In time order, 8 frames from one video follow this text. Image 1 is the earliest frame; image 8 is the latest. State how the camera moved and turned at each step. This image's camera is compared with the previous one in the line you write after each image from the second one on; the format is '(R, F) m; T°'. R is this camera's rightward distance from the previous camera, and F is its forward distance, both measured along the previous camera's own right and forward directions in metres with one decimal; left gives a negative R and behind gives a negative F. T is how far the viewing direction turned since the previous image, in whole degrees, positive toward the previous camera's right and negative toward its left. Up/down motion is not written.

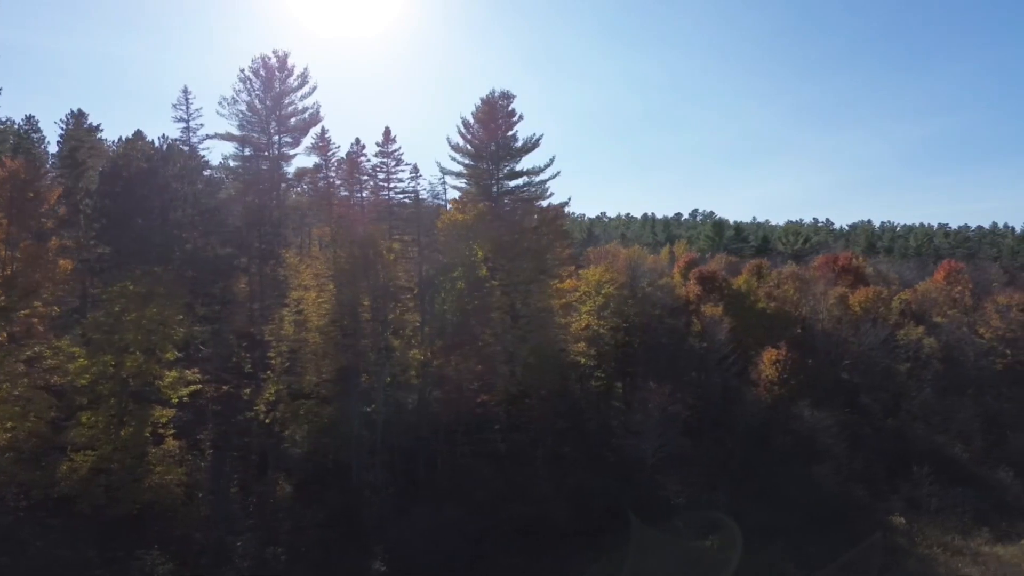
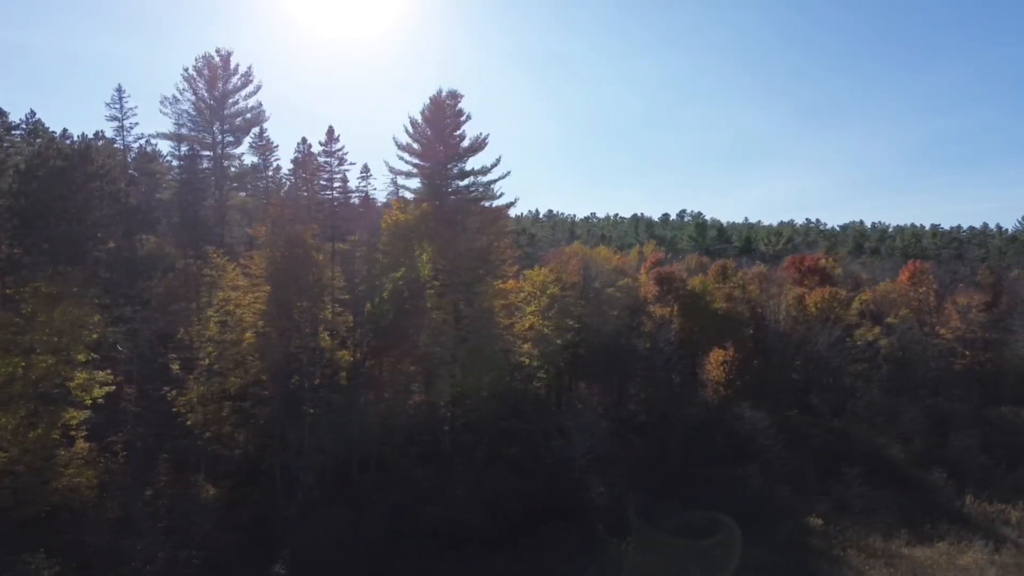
(+2.7, +0.2) m; 0°
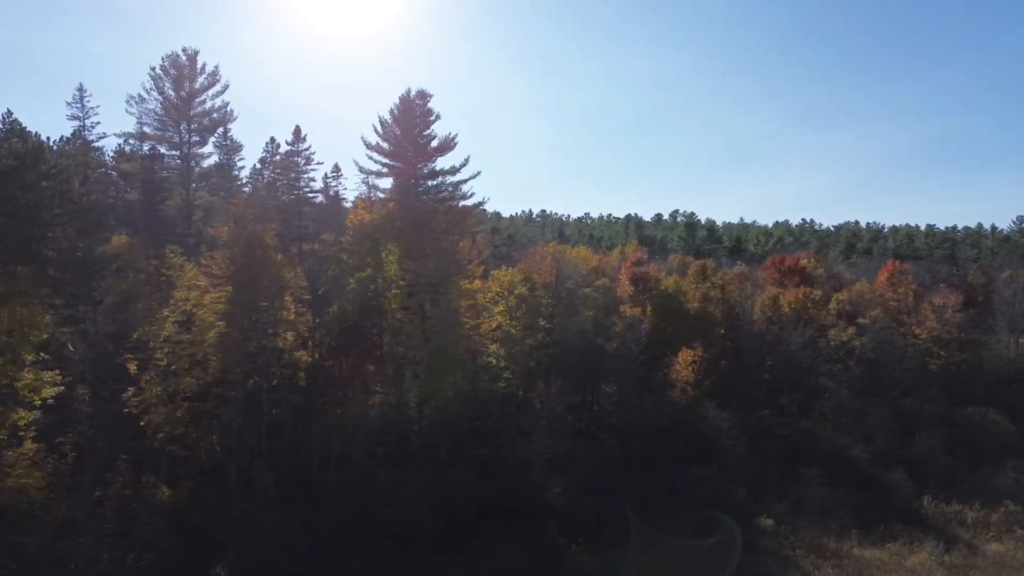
(+1.6, +0.1) m; 0°
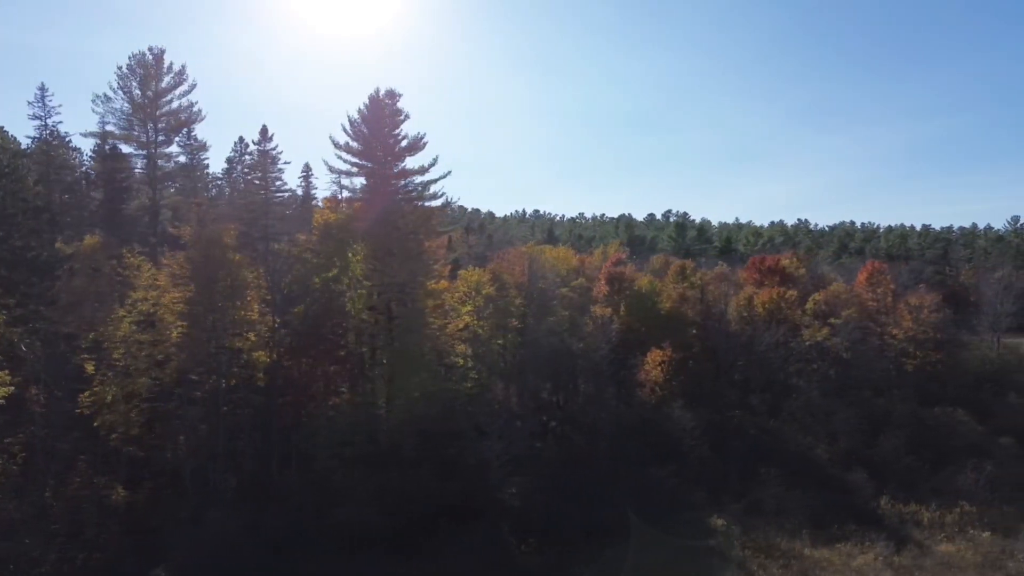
(+1.6, +0.1) m; 0°
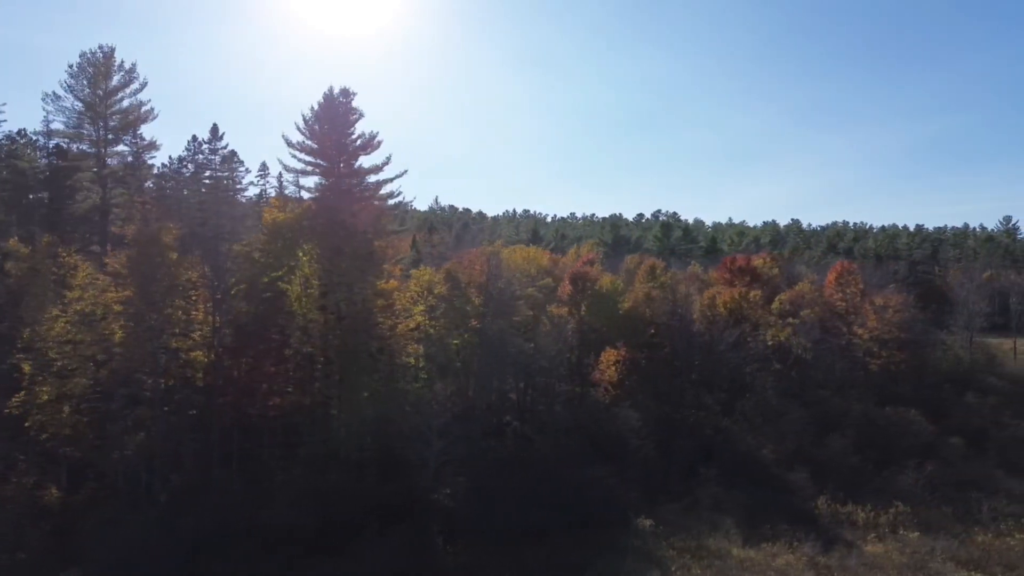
(+2.3, +0.1) m; 0°
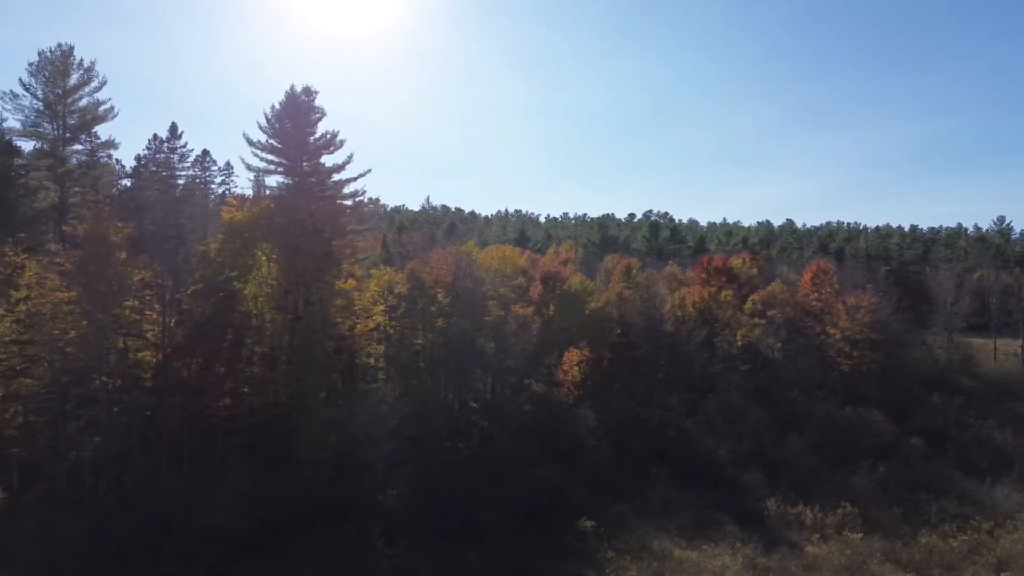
(+1.9, +0.2) m; 0°
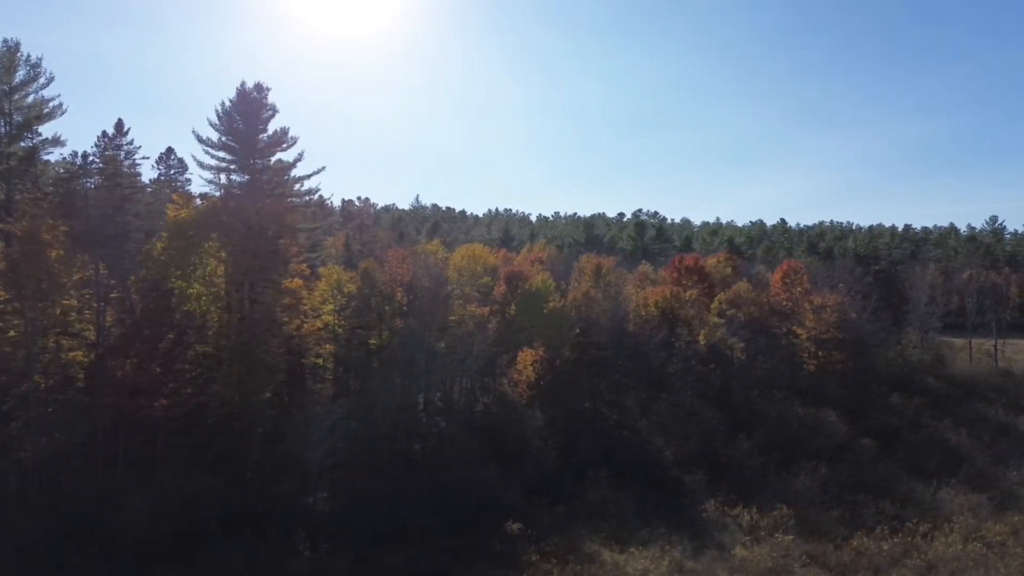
(+2.3, +0.4) m; 0°
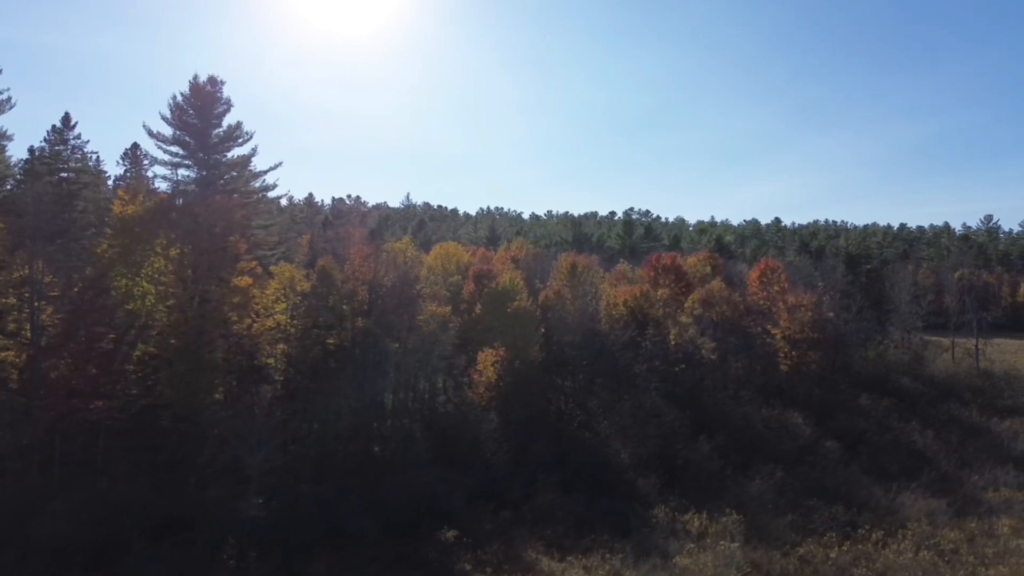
(+1.9, +0.9) m; 0°
